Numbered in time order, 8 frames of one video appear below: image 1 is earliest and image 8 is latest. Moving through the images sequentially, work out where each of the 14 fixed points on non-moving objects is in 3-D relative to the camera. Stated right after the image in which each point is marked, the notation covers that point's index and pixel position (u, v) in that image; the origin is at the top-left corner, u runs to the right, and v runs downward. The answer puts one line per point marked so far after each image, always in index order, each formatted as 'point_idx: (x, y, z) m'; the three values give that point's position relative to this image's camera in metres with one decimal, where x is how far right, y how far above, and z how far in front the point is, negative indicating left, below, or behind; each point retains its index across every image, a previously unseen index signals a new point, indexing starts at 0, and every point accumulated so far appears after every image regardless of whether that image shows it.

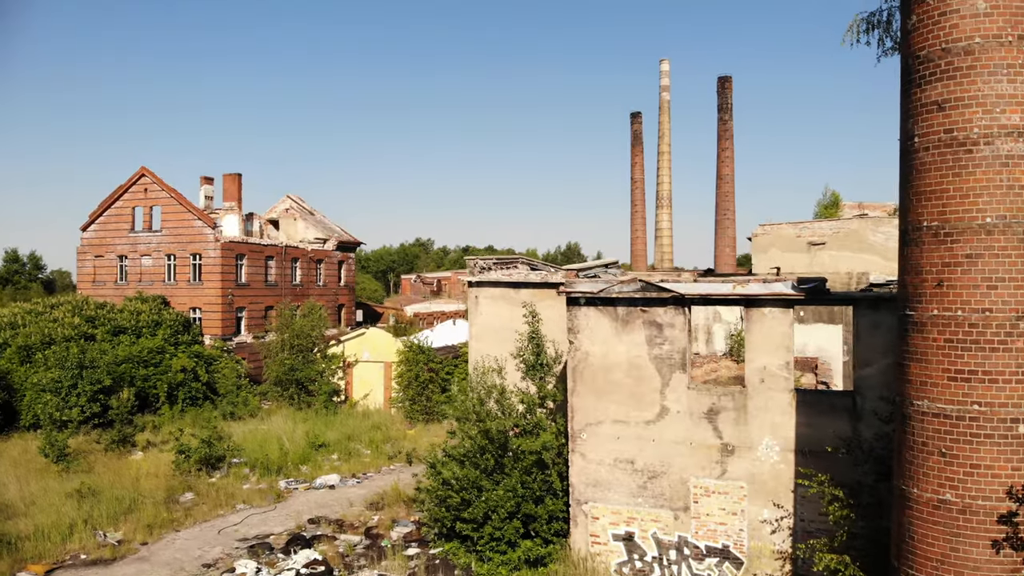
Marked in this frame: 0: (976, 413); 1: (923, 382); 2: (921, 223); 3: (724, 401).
0: (+2.7, -0.7, +3.7) m
1: (+2.5, -0.6, +3.9) m
2: (+2.5, +0.4, +3.9) m
3: (+2.3, -1.2, +7.0) m
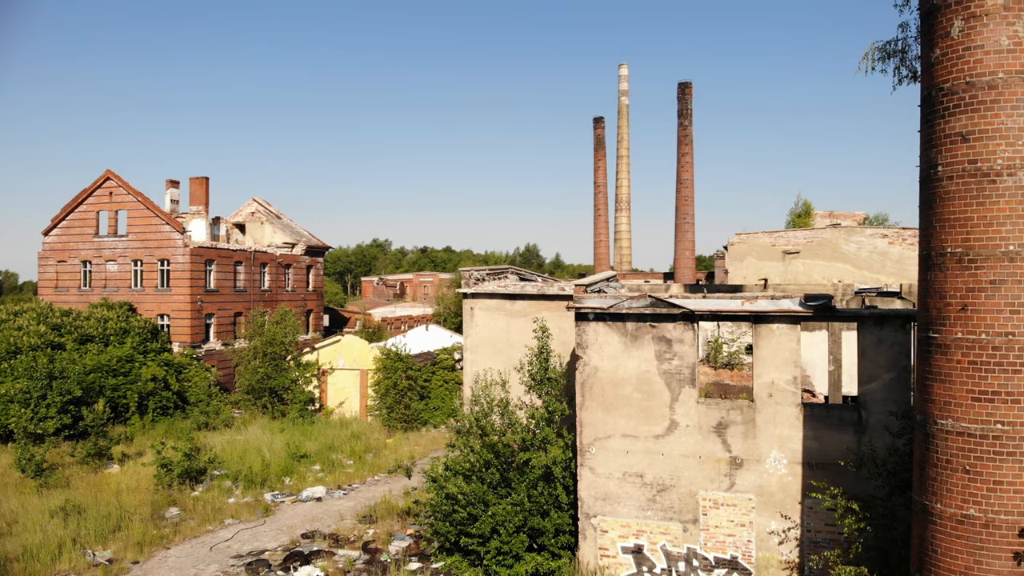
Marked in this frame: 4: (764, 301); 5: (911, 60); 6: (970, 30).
0: (+3.0, -0.9, +3.9) m
1: (+2.8, -0.7, +4.1) m
2: (+2.7, +0.2, +4.0) m
3: (+2.5, -1.4, +7.2) m
4: (+2.9, -0.2, +7.2) m
5: (+4.3, +2.4, +6.7) m
6: (+2.9, +1.6, +3.9) m
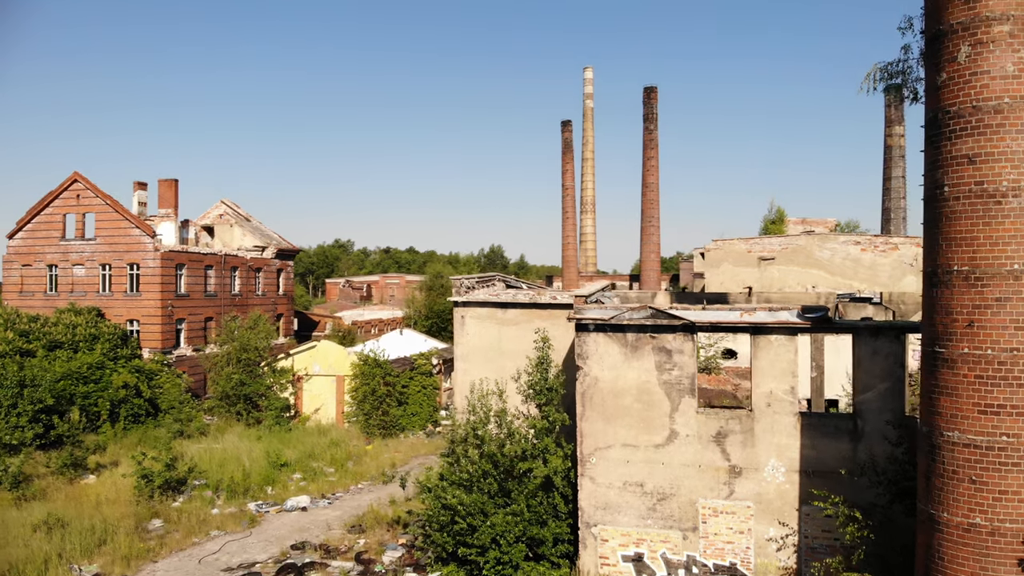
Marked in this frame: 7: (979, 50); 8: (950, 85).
0: (+3.1, -1.0, +4.0) m
1: (+2.9, -0.8, +4.2) m
2: (+2.9, +0.1, +4.2) m
3: (+2.5, -1.6, +7.3) m
4: (+2.9, -0.3, +7.3) m
5: (+4.3, +2.3, +7.0) m
6: (+3.0, +1.5, +4.1) m
7: (+3.0, +1.5, +4.1) m
8: (+2.9, +1.3, +4.2) m
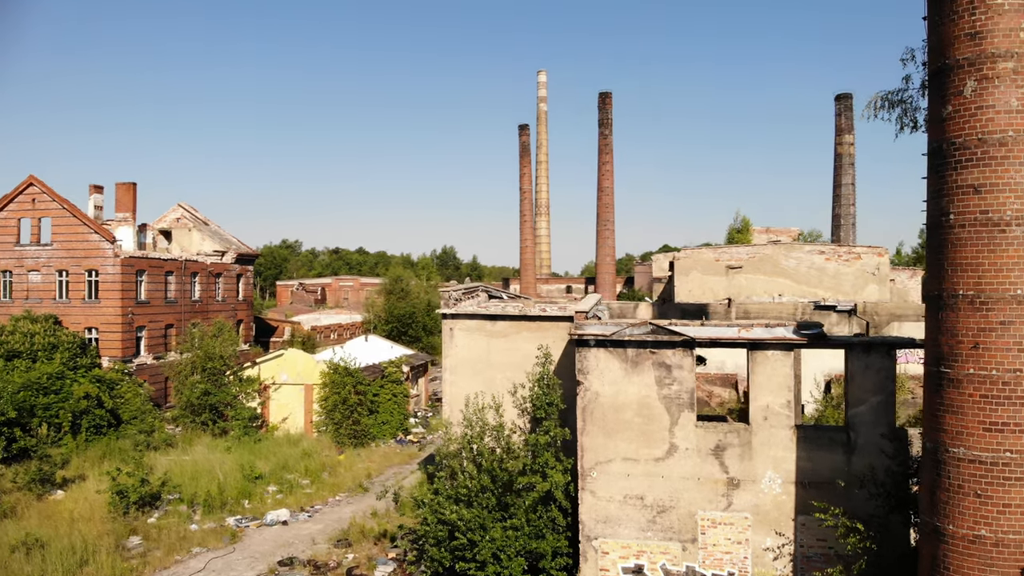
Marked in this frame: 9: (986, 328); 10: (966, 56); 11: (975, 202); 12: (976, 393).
0: (+3.3, -1.1, +4.3) m
1: (+3.1, -1.0, +4.4) m
2: (+3.1, 0.0, +4.4) m
3: (+2.5, -1.8, +7.5) m
4: (+2.9, -0.5, +7.6) m
5: (+4.4, +2.1, +7.3) m
6: (+3.2, +1.3, +4.3) m
7: (+3.2, +1.4, +4.3) m
8: (+3.1, +1.2, +4.4) m
9: (+3.2, -0.3, +4.3) m
10: (+3.2, +1.6, +4.4) m
11: (+3.1, +0.6, +4.3) m
12: (+3.1, -0.7, +4.3) m
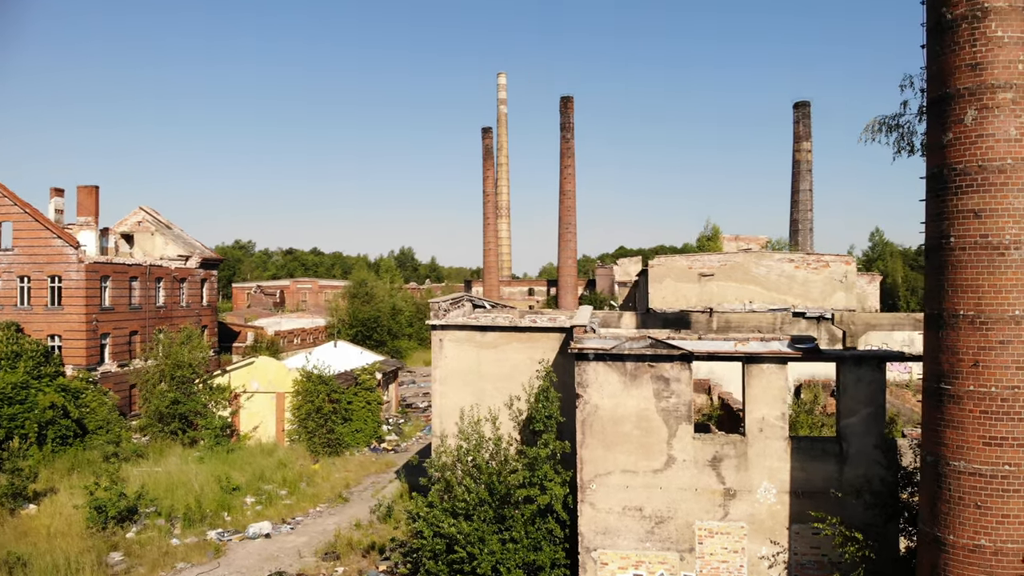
0: (+3.5, -1.3, +4.5) m
1: (+3.2, -1.1, +4.6) m
2: (+3.2, -0.2, +4.6) m
3: (+2.6, -1.9, +7.6) m
4: (+3.0, -0.7, +7.8) m
5: (+4.4, +1.9, +7.5) m
6: (+3.3, +1.2, +4.5) m
7: (+3.4, +1.2, +4.5) m
8: (+3.2, +1.0, +4.7) m
9: (+3.3, -0.4, +4.5) m
10: (+3.3, +1.5, +4.6) m
11: (+3.3, +0.4, +4.5) m
12: (+3.3, -0.9, +4.5) m
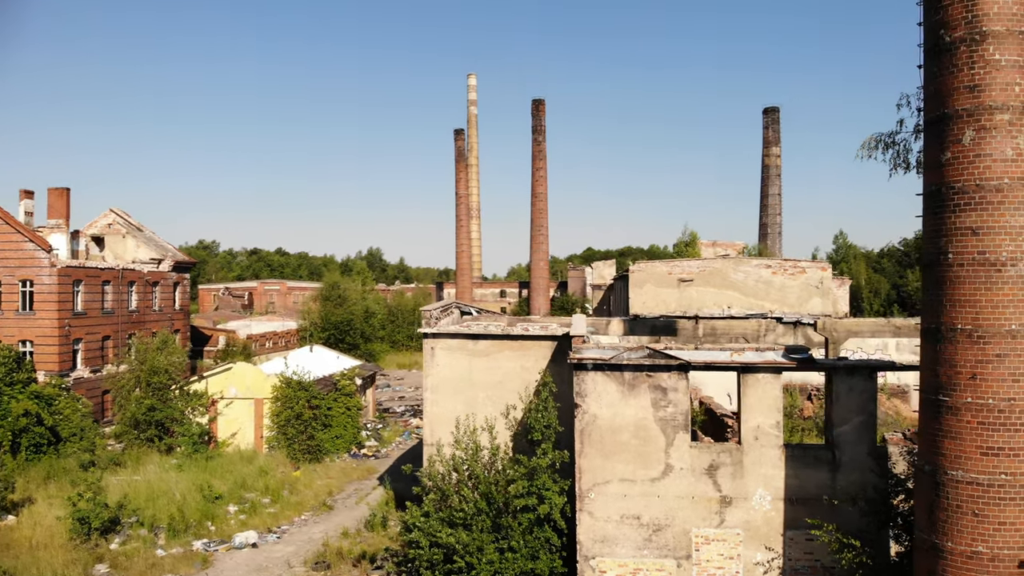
0: (+3.6, -1.4, +4.6) m
1: (+3.3, -1.3, +4.8) m
2: (+3.3, -0.3, +4.8) m
3: (+2.6, -2.1, +7.8) m
4: (+2.9, -0.8, +7.9) m
5: (+4.4, +1.8, +7.7) m
6: (+3.4, +1.1, +4.7) m
7: (+3.4, +1.1, +4.7) m
8: (+3.3, +0.9, +4.8) m
9: (+3.4, -0.5, +4.6) m
10: (+3.4, +1.4, +4.8) m
11: (+3.4, +0.3, +4.7) m
12: (+3.4, -1.0, +4.7) m
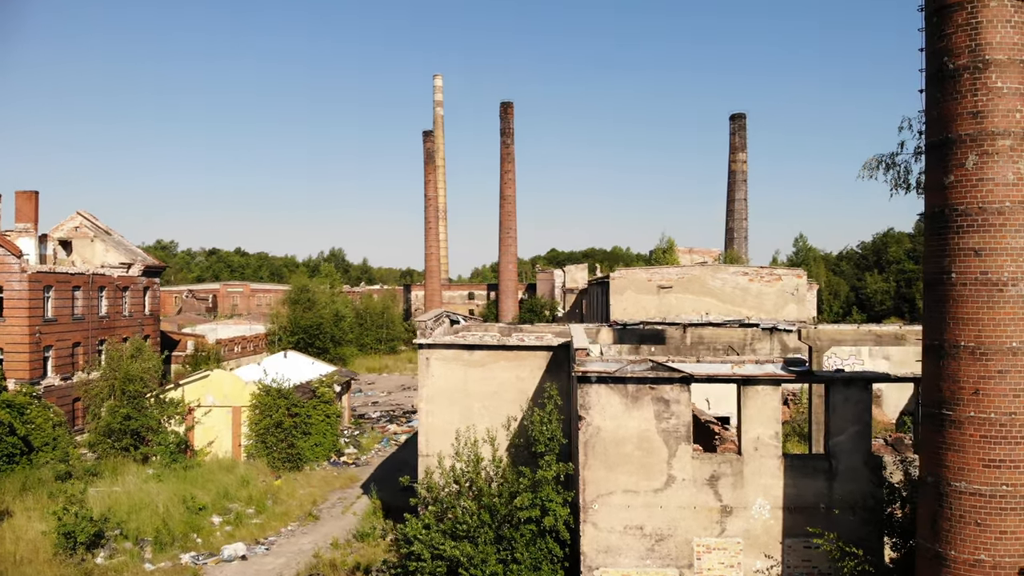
0: (+3.7, -1.5, +4.8) m
1: (+3.5, -1.4, +5.0) m
2: (+3.5, -0.4, +5.0) m
3: (+2.6, -2.2, +7.9) m
4: (+3.0, -1.0, +8.1) m
5: (+4.5, +1.6, +8.0) m
6: (+3.6, +1.0, +4.9) m
7: (+3.6, +1.0, +4.9) m
8: (+3.5, +0.8, +5.0) m
9: (+3.6, -0.7, +4.8) m
10: (+3.5, +1.2, +5.0) m
11: (+3.5, +0.2, +4.9) m
12: (+3.5, -1.1, +4.9) m
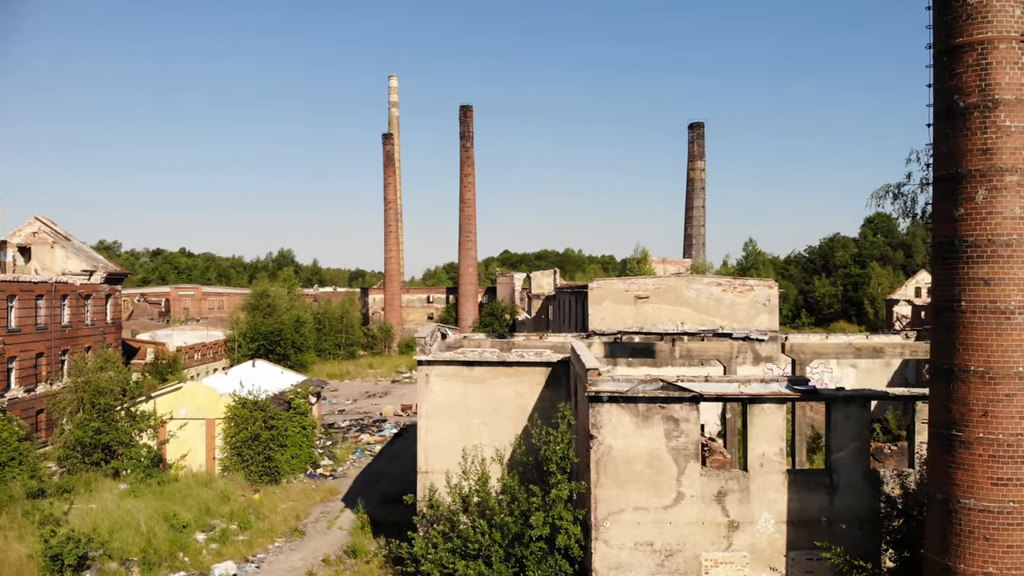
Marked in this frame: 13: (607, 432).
0: (+4.0, -1.8, +5.1) m
1: (+3.8, -1.6, +5.3) m
2: (+3.7, -0.6, +5.3) m
3: (+2.8, -2.5, +8.1) m
4: (+3.2, -1.3, +8.4) m
5: (+4.6, +1.3, +8.4) m
6: (+3.9, +0.7, +5.2) m
7: (+3.9, +0.8, +5.2) m
8: (+3.7, +0.6, +5.3) m
9: (+3.8, -0.9, +5.1) m
10: (+3.8, +1.0, +5.3) m
11: (+3.8, 0.0, +5.2) m
12: (+3.8, -1.3, +5.2) m
13: (+1.2, -1.8, +8.3) m
